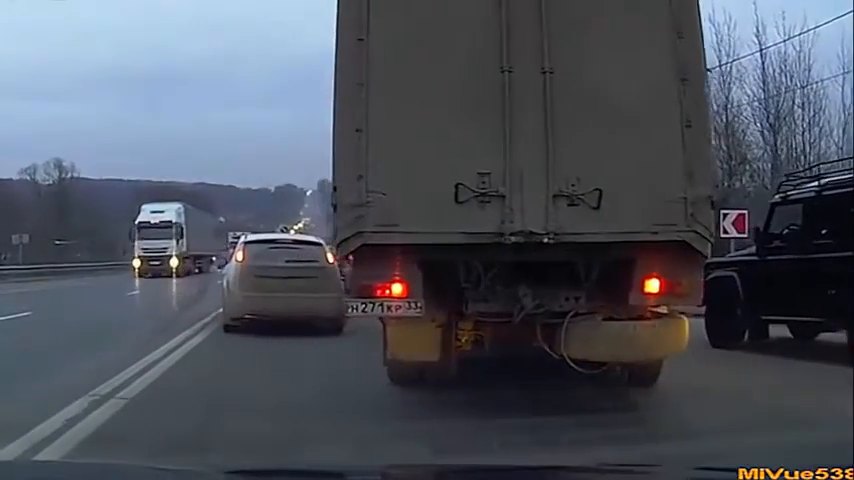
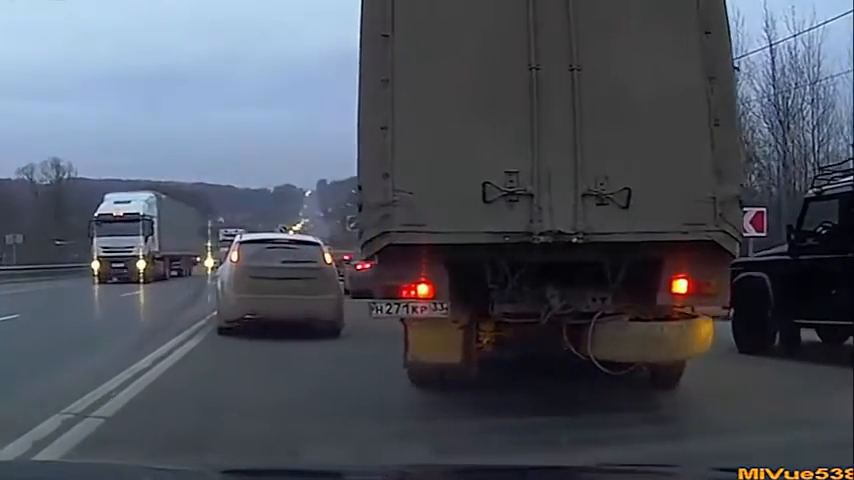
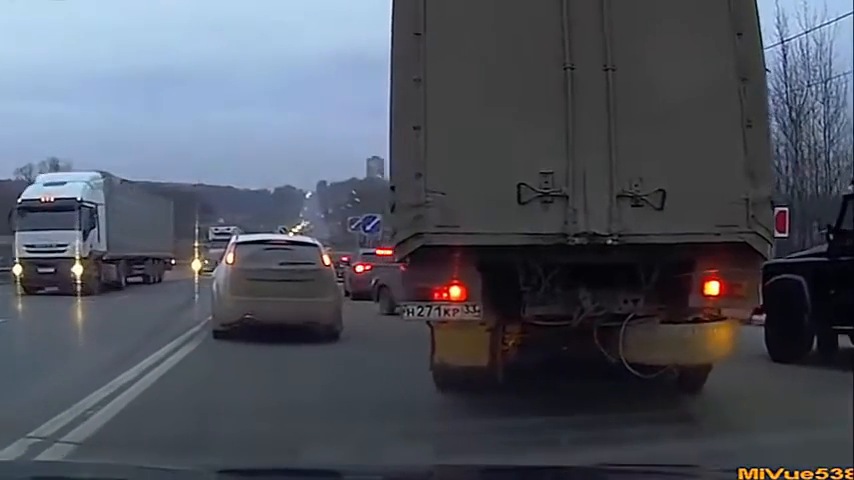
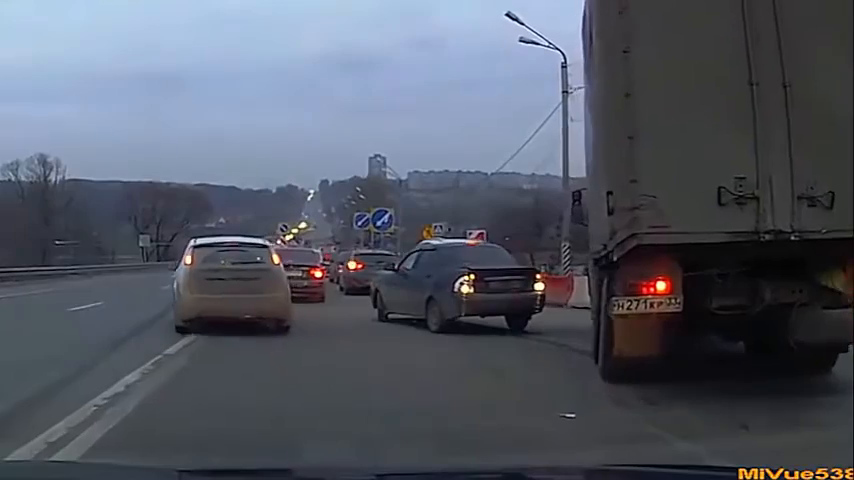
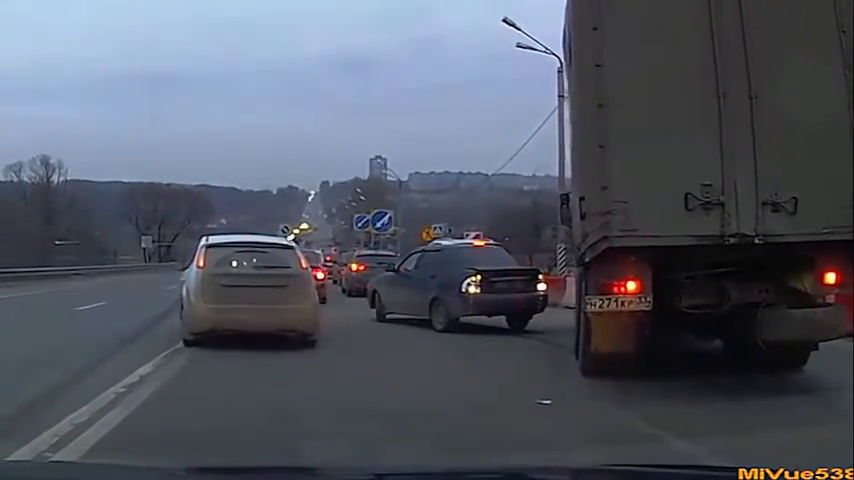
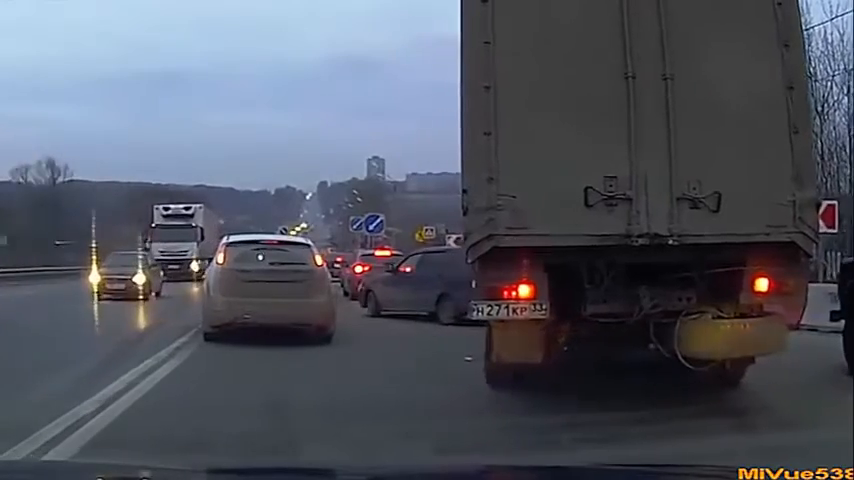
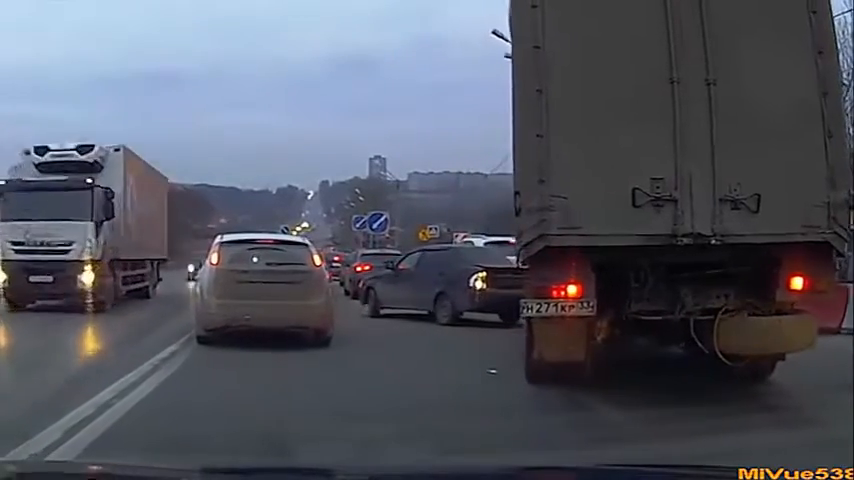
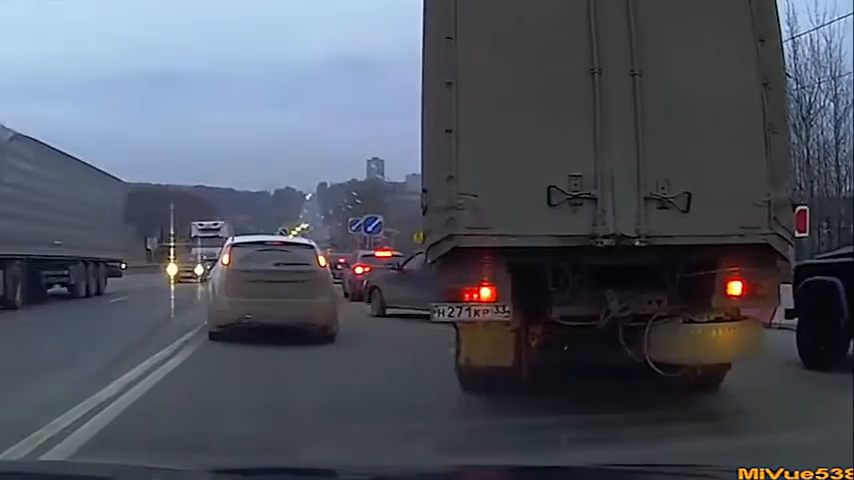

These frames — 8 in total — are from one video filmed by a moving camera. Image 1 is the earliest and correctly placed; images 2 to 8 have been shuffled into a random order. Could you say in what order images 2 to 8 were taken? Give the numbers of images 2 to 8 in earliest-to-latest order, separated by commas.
2, 3, 8, 6, 7, 5, 4
